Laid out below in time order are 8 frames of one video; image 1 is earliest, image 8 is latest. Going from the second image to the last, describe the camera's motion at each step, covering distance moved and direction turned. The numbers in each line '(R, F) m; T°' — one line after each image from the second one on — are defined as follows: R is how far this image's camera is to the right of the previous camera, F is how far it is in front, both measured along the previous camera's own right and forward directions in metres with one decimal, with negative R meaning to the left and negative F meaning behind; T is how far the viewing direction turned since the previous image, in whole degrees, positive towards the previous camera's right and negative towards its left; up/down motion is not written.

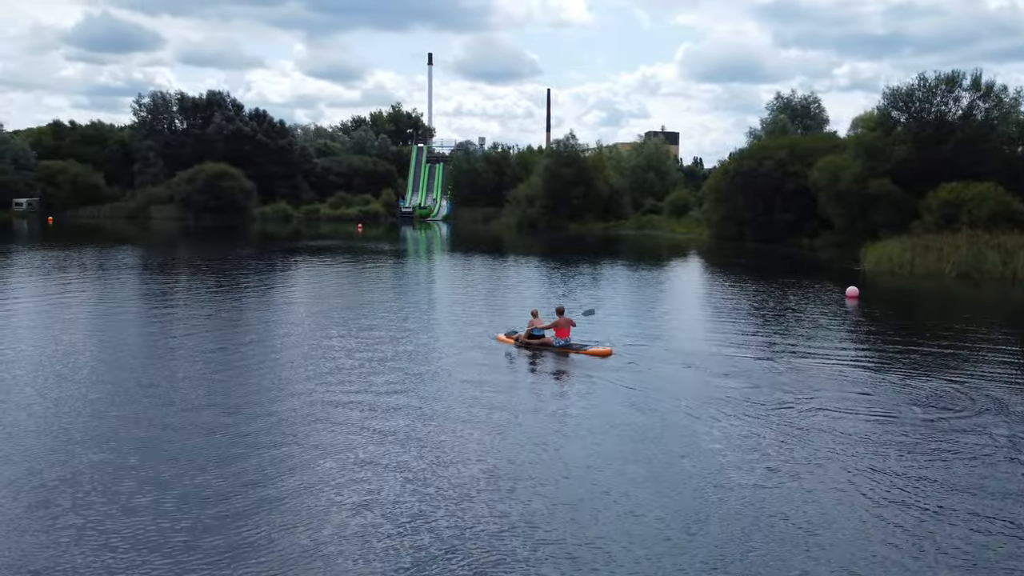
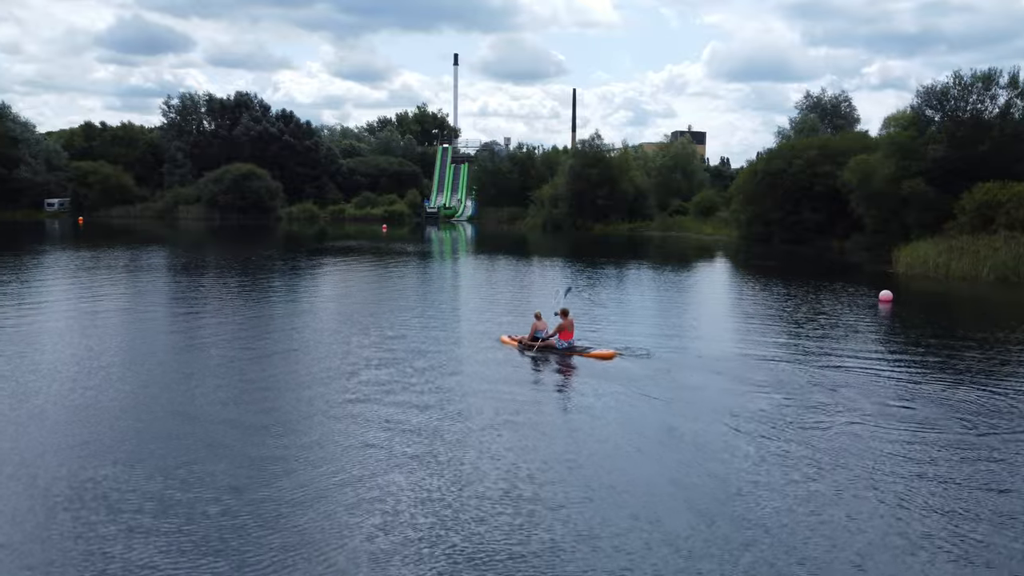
(0.0, +0.3) m; -2°
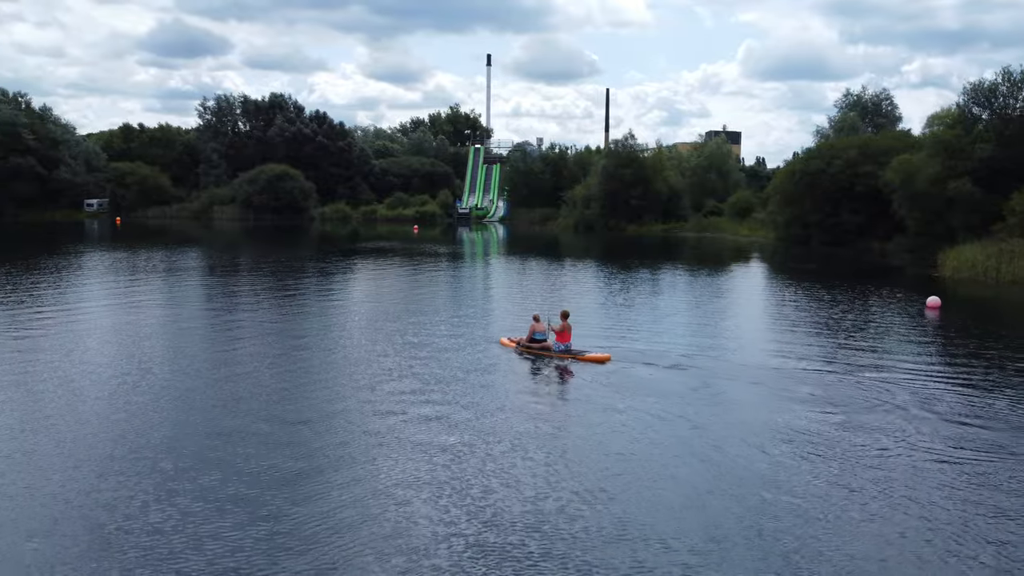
(0.0, +0.5) m; -2°
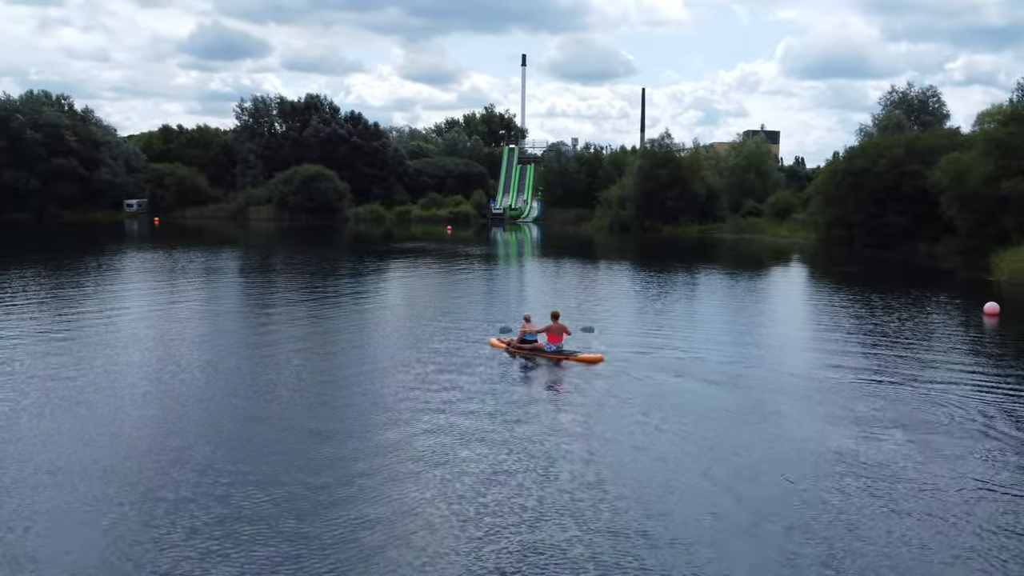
(0.0, +0.6) m; -2°
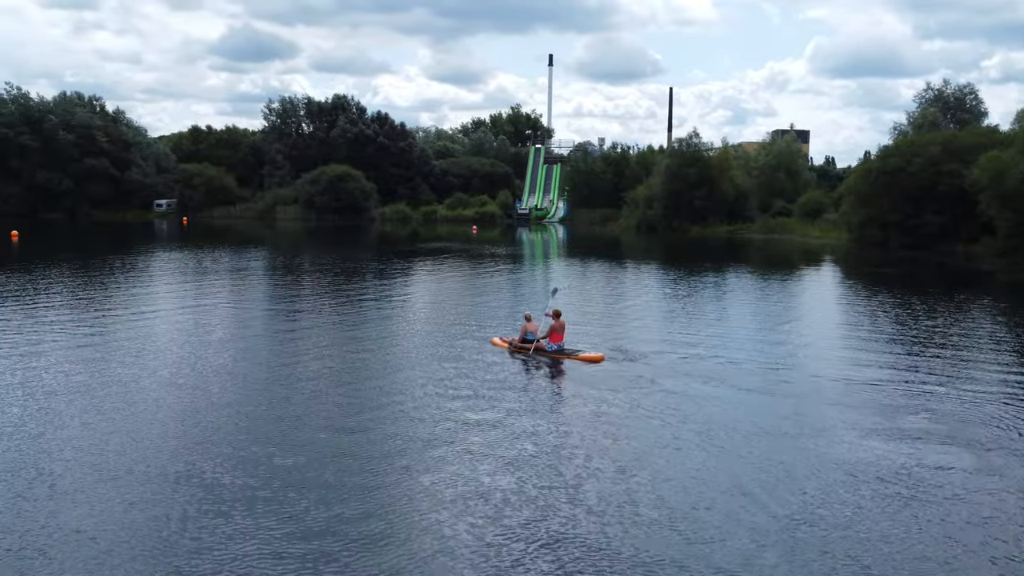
(0.0, +0.4) m; -2°
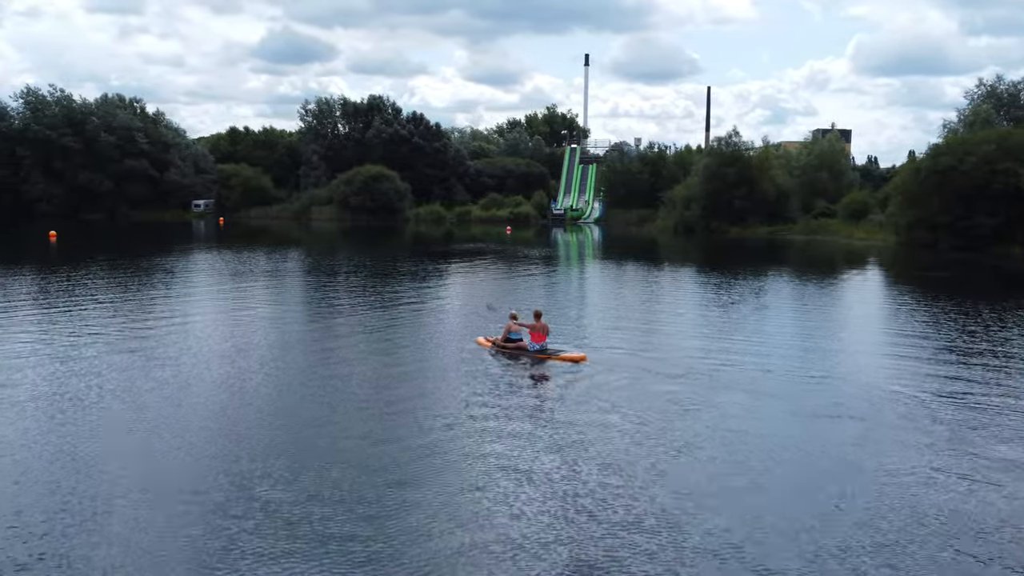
(+0.1, +0.8) m; -2°
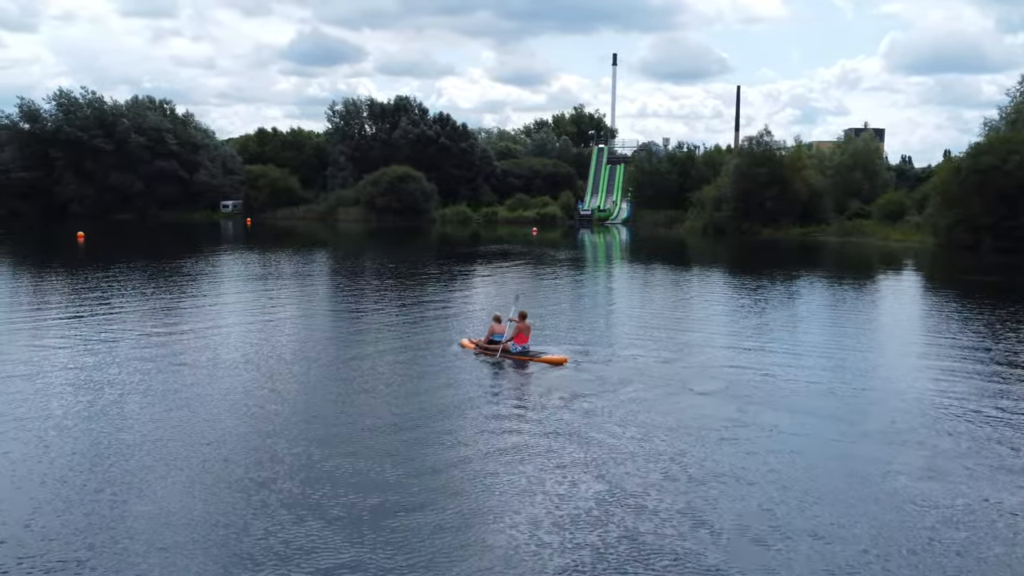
(0.0, +0.6) m; -2°
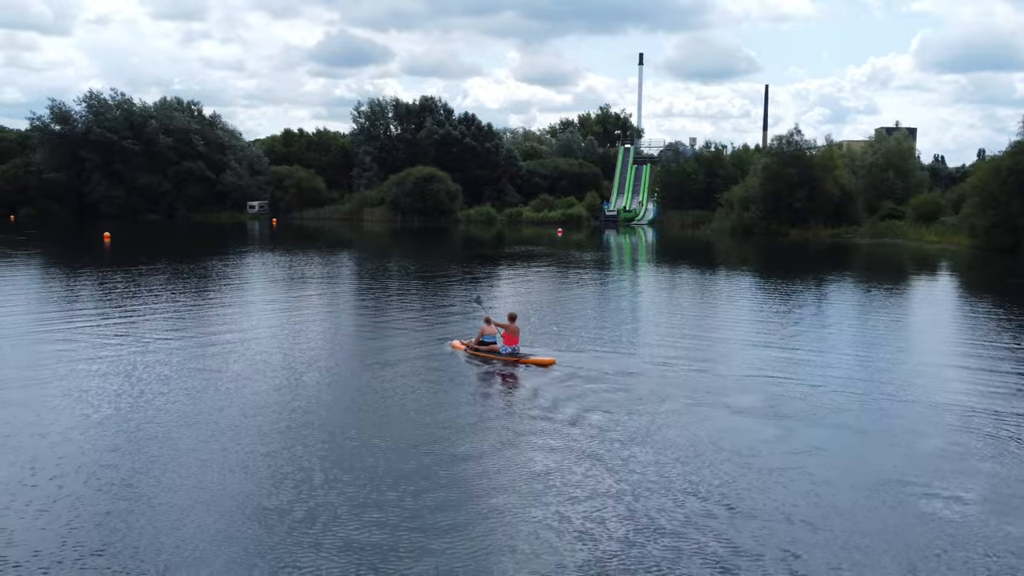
(+0.1, +0.5) m; -2°
